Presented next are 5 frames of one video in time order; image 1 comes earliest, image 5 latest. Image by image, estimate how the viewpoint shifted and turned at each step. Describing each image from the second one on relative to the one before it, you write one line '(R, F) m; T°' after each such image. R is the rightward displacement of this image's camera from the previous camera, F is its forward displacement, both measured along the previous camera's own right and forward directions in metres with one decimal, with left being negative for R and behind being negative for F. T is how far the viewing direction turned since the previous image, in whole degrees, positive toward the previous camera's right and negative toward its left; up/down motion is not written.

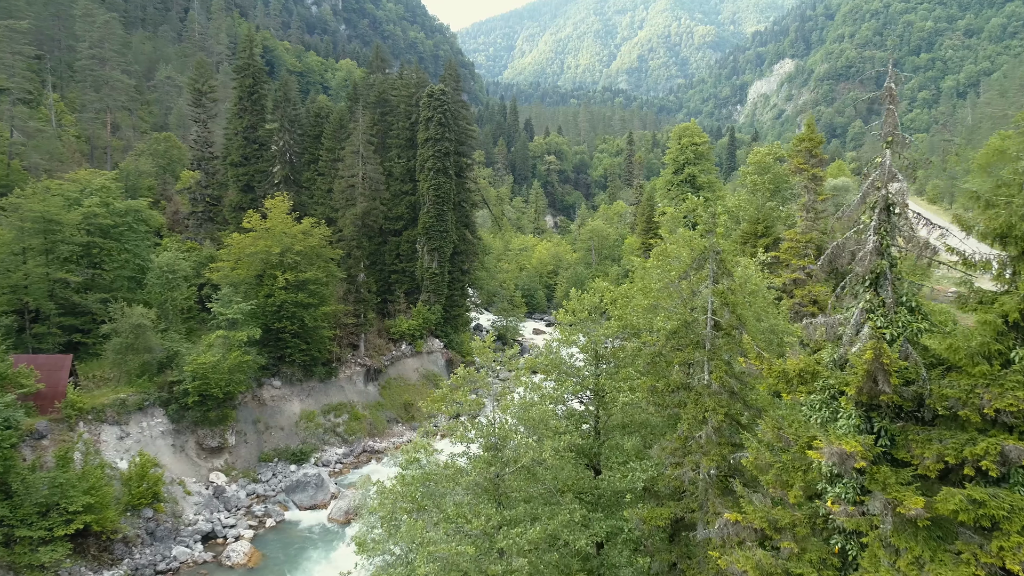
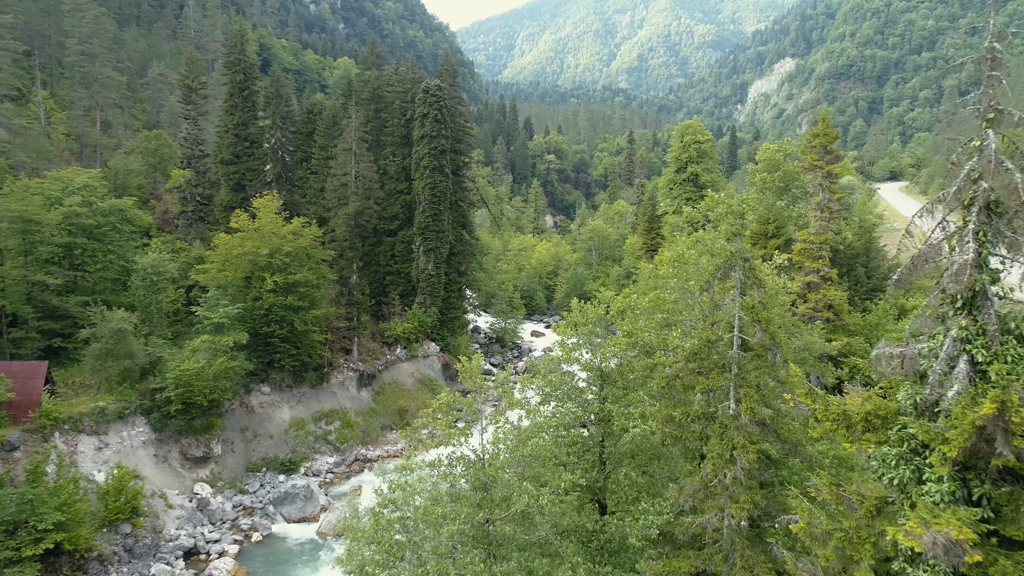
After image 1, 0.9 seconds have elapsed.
(+0.1, +1.2) m; 0°
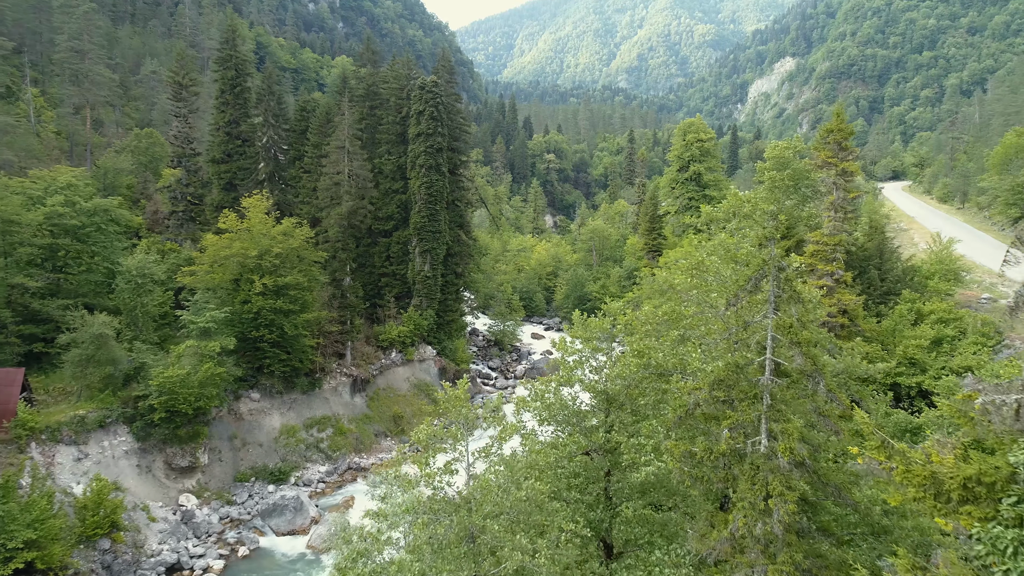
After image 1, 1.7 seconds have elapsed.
(+0.1, +1.1) m; 0°
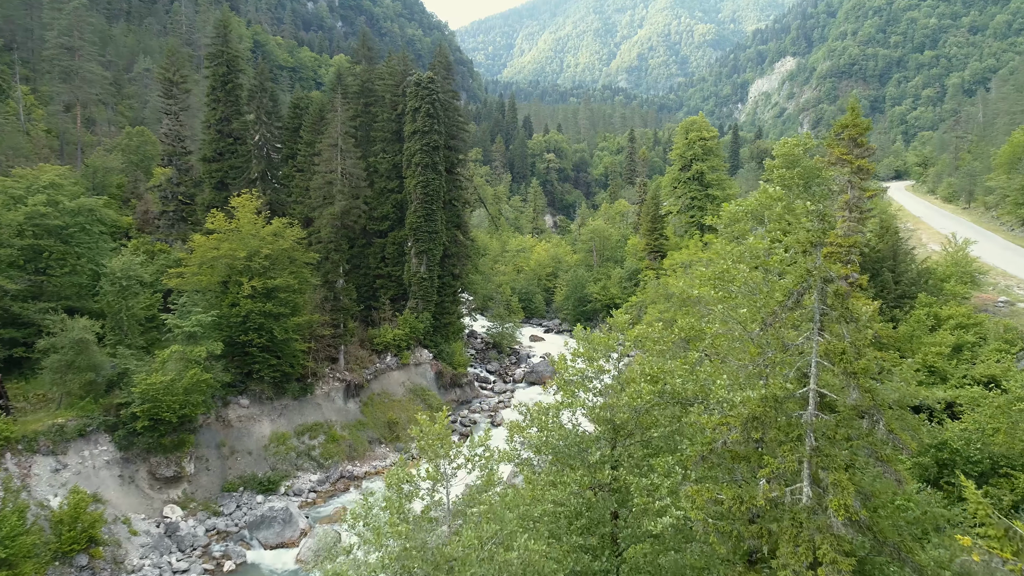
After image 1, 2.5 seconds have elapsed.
(+0.1, +1.0) m; 0°
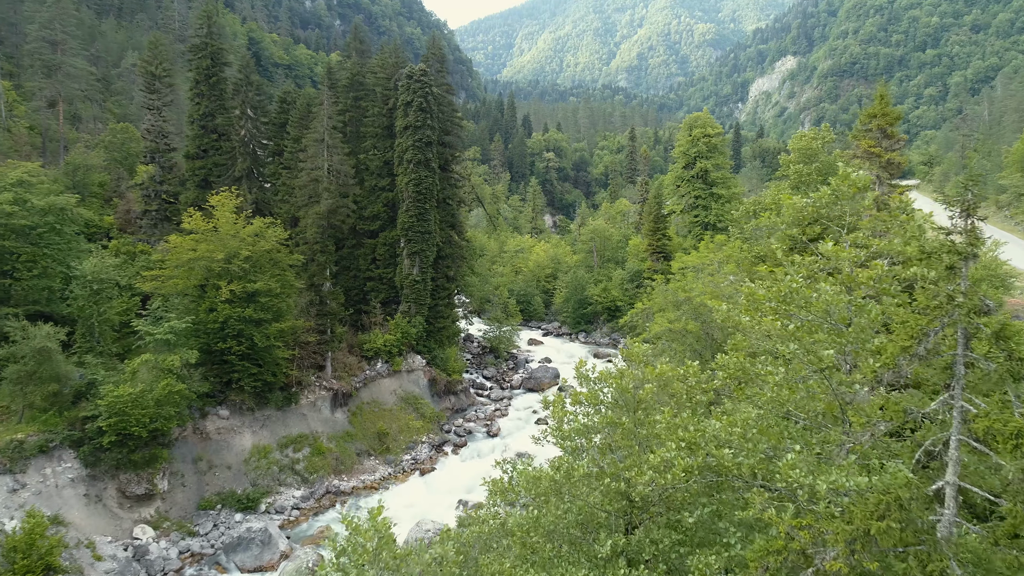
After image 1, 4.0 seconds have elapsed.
(+0.2, +1.7) m; 0°
